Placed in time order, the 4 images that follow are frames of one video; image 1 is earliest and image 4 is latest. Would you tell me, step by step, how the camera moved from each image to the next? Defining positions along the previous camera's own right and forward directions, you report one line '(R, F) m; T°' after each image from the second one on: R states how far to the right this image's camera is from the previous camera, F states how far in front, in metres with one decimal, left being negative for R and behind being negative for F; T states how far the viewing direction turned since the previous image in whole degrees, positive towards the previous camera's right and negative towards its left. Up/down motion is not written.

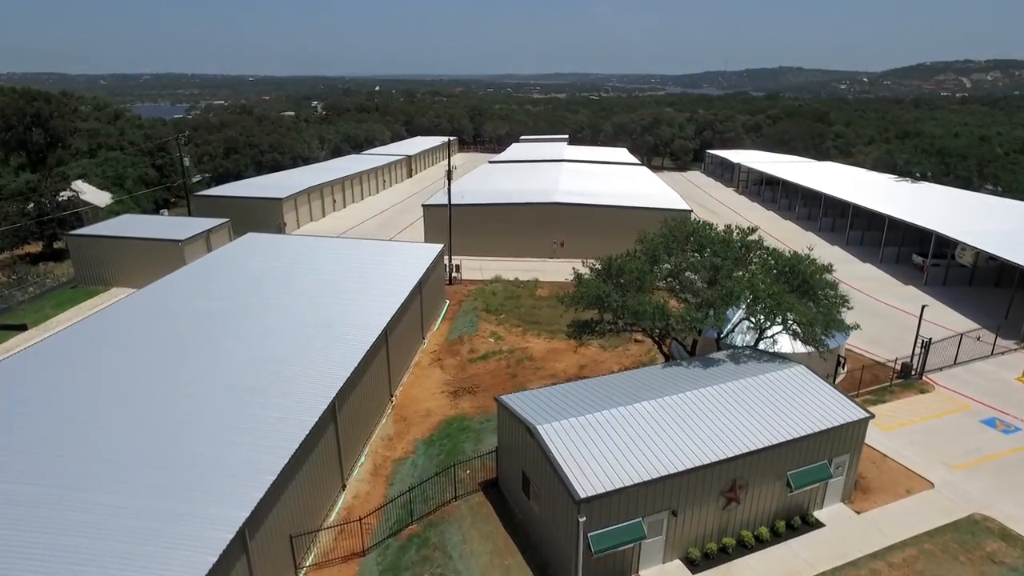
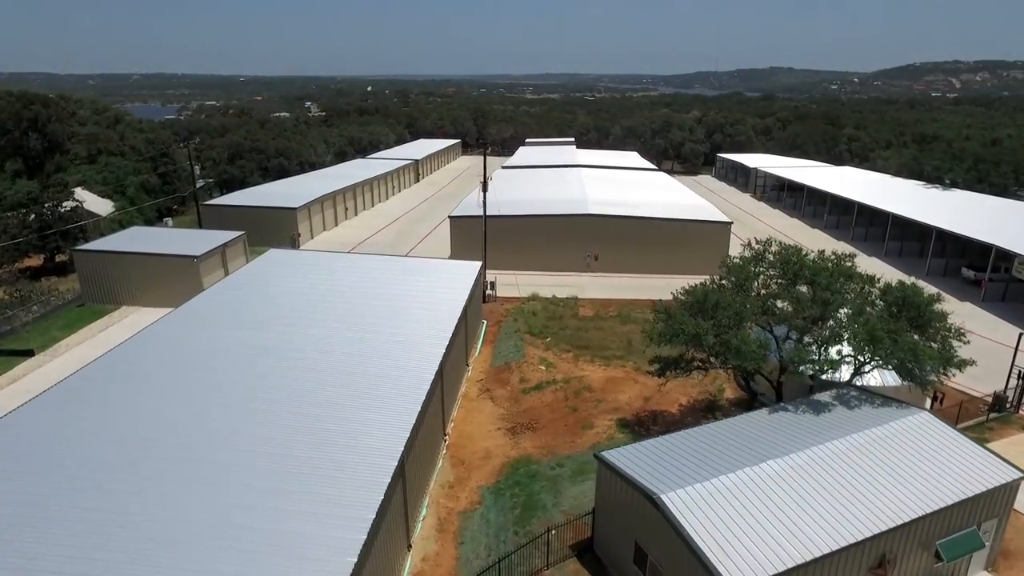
(-1.7, +1.4) m; +1°
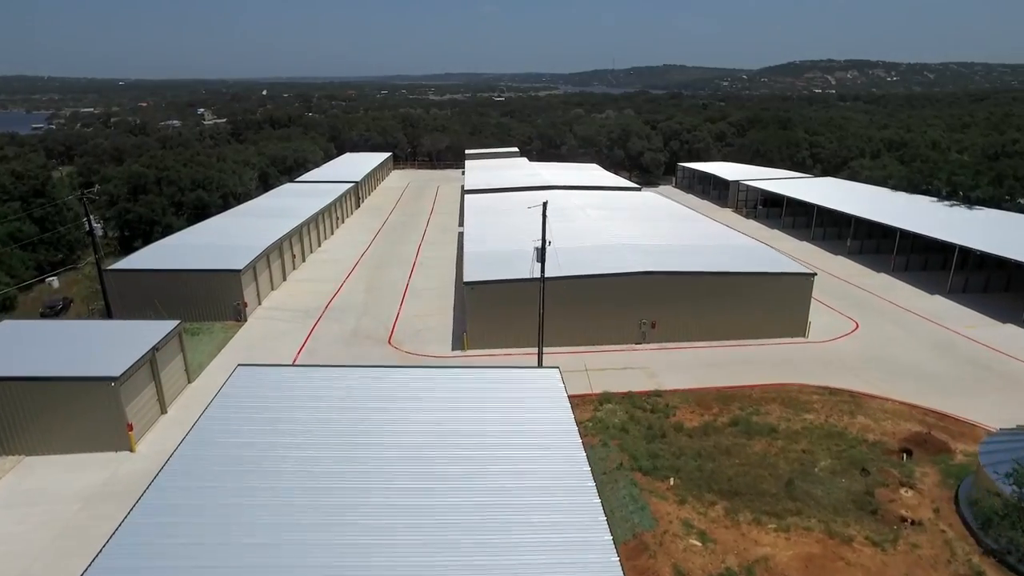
(-4.1, +6.9) m; +8°
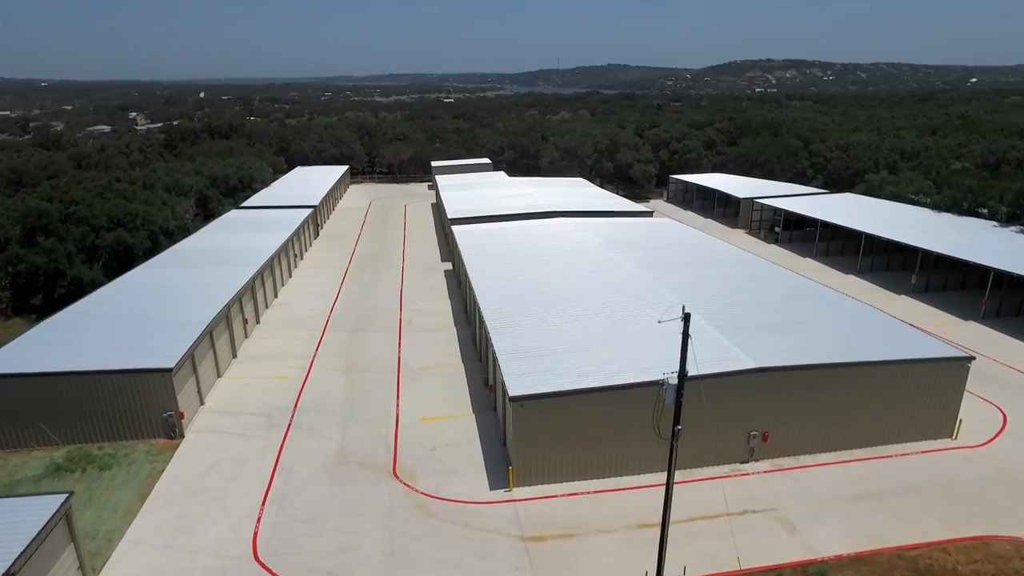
(-2.5, +6.7) m; +4°
